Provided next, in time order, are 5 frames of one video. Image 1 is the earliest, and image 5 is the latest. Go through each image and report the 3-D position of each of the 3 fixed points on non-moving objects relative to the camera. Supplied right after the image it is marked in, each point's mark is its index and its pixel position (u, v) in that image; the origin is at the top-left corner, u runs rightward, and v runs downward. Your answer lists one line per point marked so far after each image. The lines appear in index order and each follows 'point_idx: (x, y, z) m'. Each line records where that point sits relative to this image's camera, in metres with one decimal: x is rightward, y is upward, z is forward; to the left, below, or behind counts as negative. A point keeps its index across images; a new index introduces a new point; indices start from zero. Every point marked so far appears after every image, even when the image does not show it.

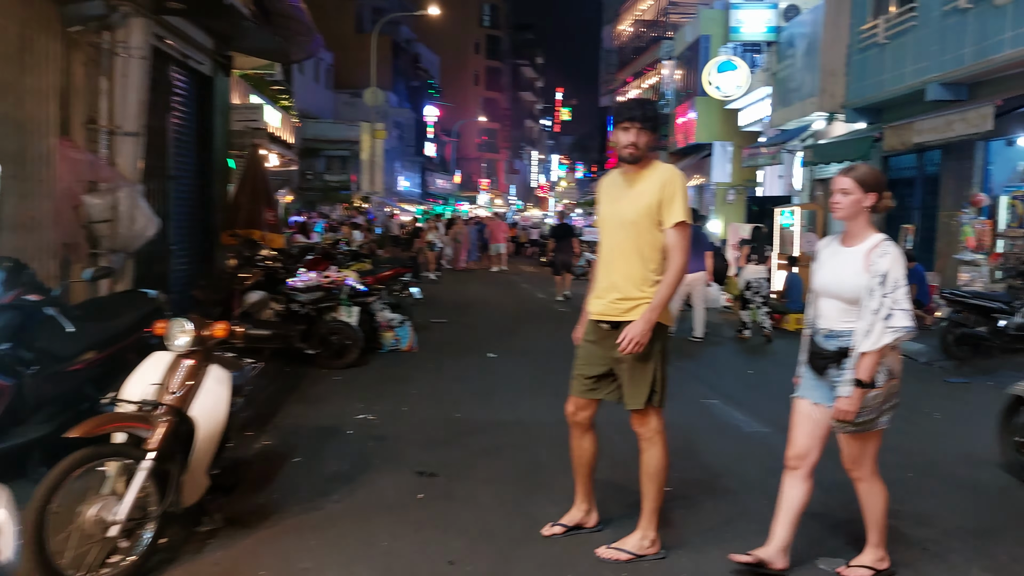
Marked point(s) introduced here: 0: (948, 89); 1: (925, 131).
0: (+7.1, +3.3, +13.8) m
1: (+6.5, +2.5, +13.2) m
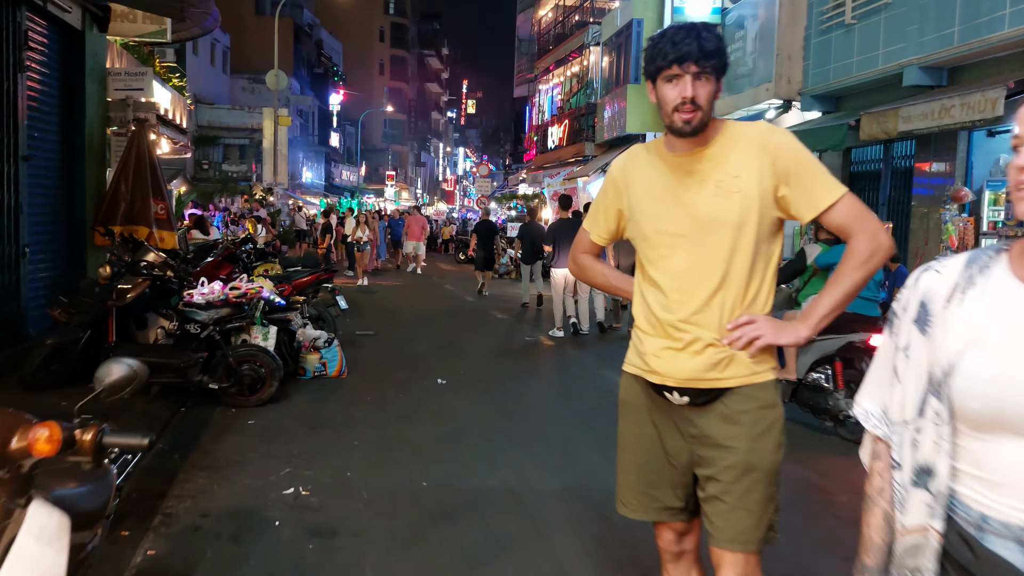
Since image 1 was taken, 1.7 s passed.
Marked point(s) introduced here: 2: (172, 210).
0: (+6.2, +3.2, +12.7) m
1: (+5.6, +2.4, +12.0) m
2: (-3.5, +0.8, +8.8) m
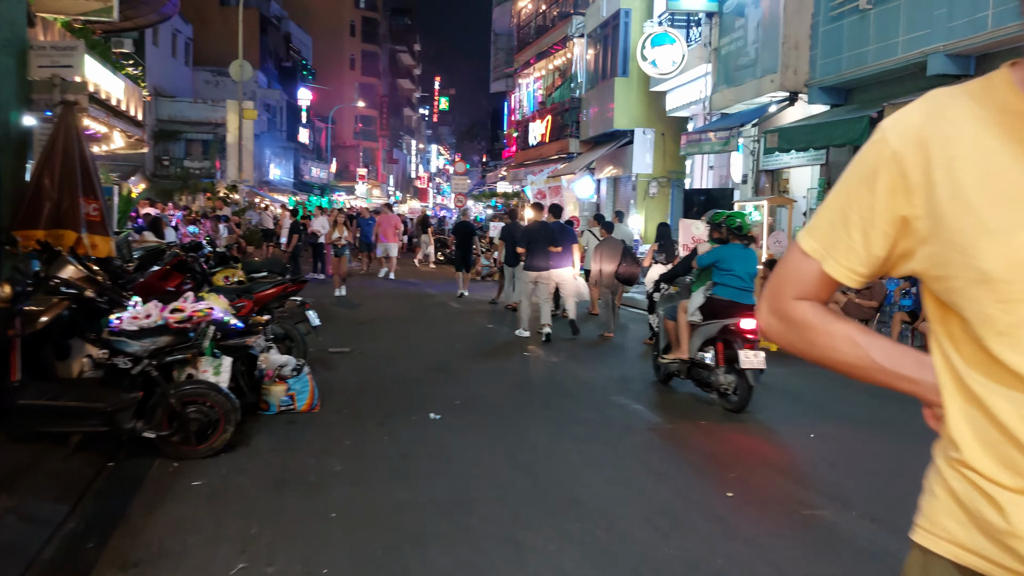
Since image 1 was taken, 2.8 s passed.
0: (+6.1, +3.1, +11.6) m
1: (+5.5, +2.3, +10.9) m
2: (-3.5, +0.7, +7.3) m
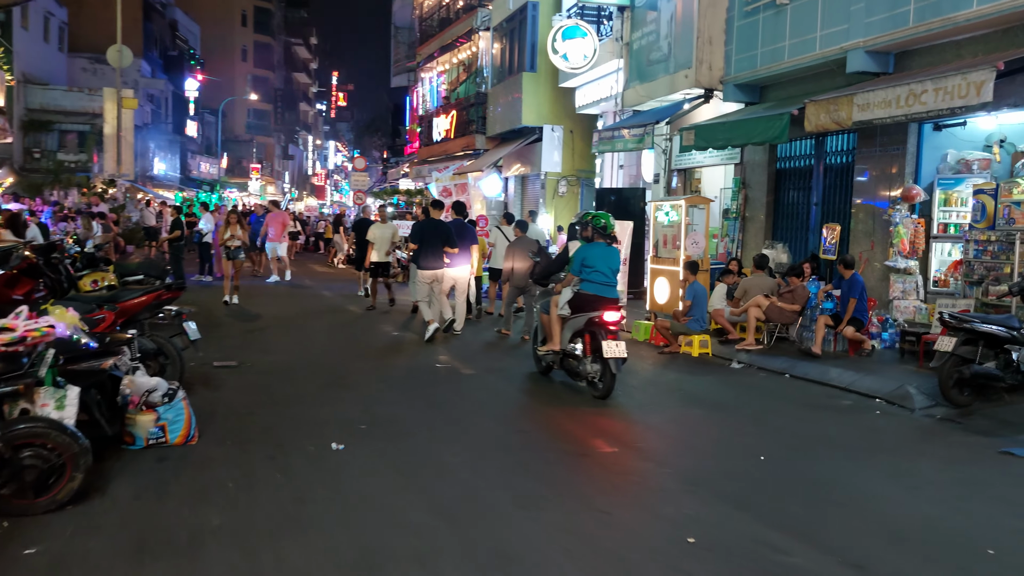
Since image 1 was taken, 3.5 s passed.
0: (+4.9, +3.1, +11.4) m
1: (+4.4, +2.3, +10.6) m
2: (-4.1, +0.6, +6.0) m
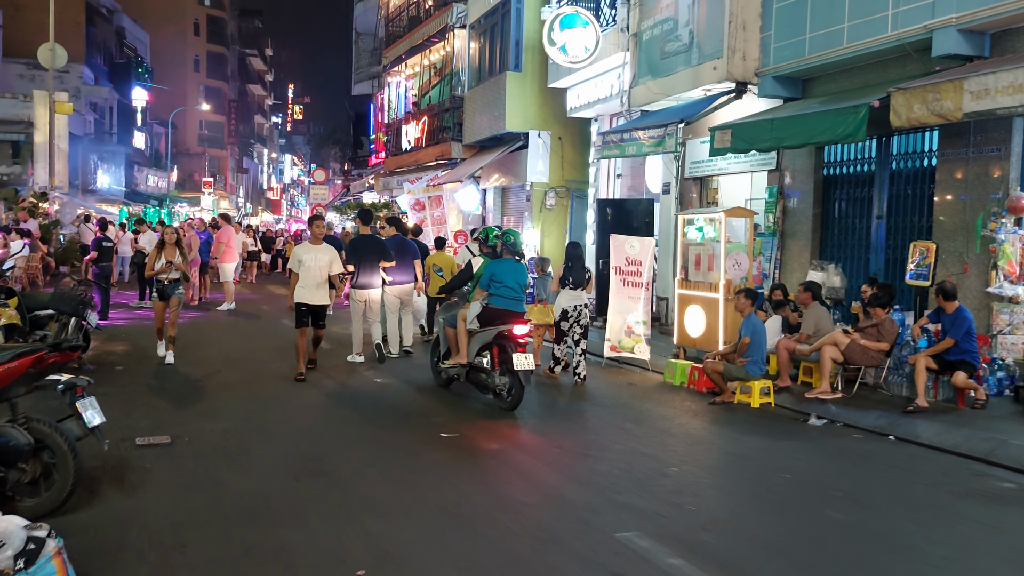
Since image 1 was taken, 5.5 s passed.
0: (+5.0, +2.7, +9.3) m
1: (+4.6, +1.9, +8.5) m
2: (-3.7, +0.3, +3.4) m
